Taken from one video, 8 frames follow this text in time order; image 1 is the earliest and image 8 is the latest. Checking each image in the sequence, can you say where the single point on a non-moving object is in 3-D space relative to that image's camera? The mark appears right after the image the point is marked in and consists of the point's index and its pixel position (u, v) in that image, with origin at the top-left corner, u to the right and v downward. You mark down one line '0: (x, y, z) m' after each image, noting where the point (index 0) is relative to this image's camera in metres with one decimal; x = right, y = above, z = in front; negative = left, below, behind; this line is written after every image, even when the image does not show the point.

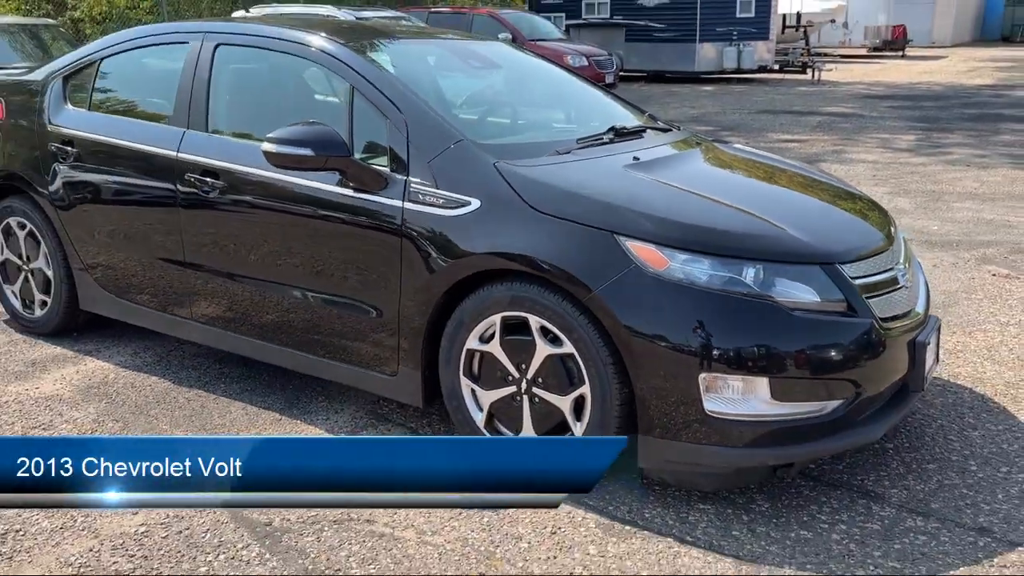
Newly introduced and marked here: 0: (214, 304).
0: (-1.4, -0.1, +4.1) m
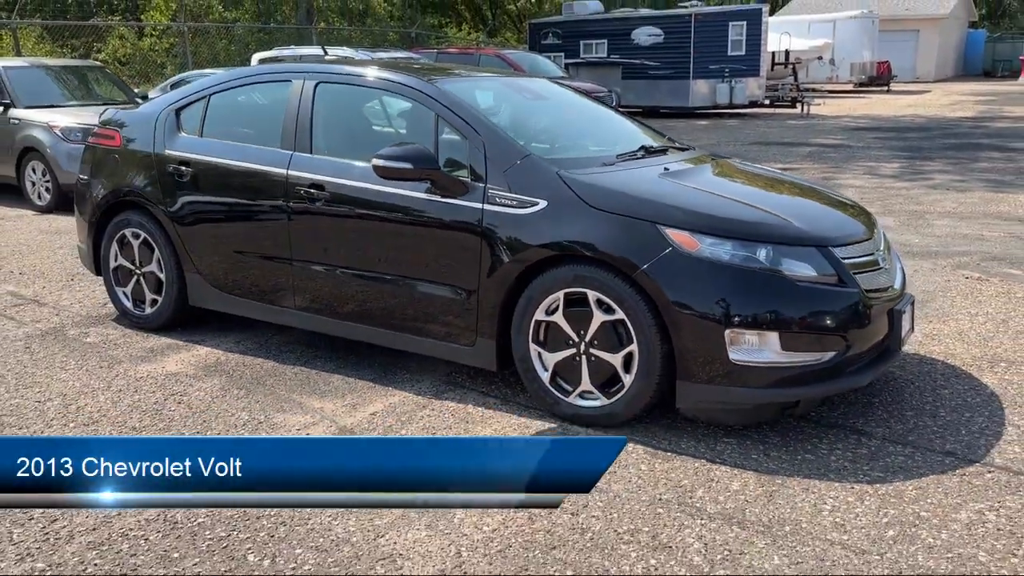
0: (-1.1, 0.0, +4.9) m
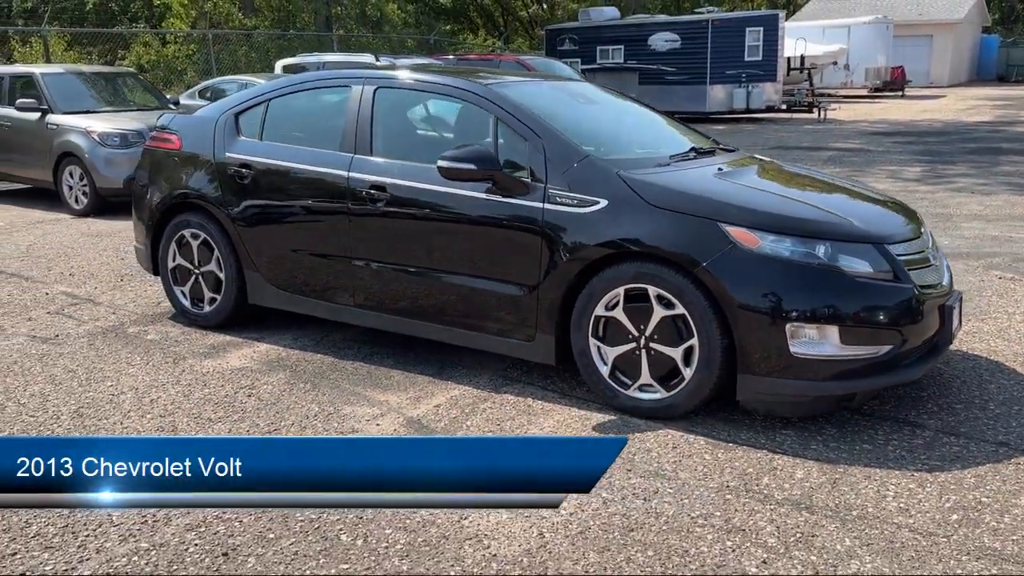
0: (-0.8, 0.0, +5.1) m
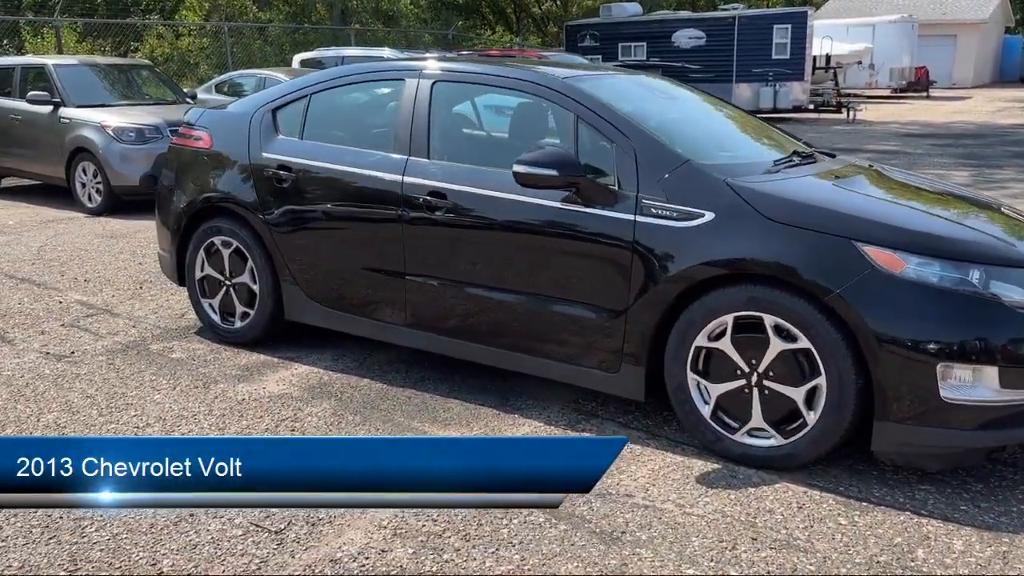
0: (-0.4, -0.1, +4.5) m
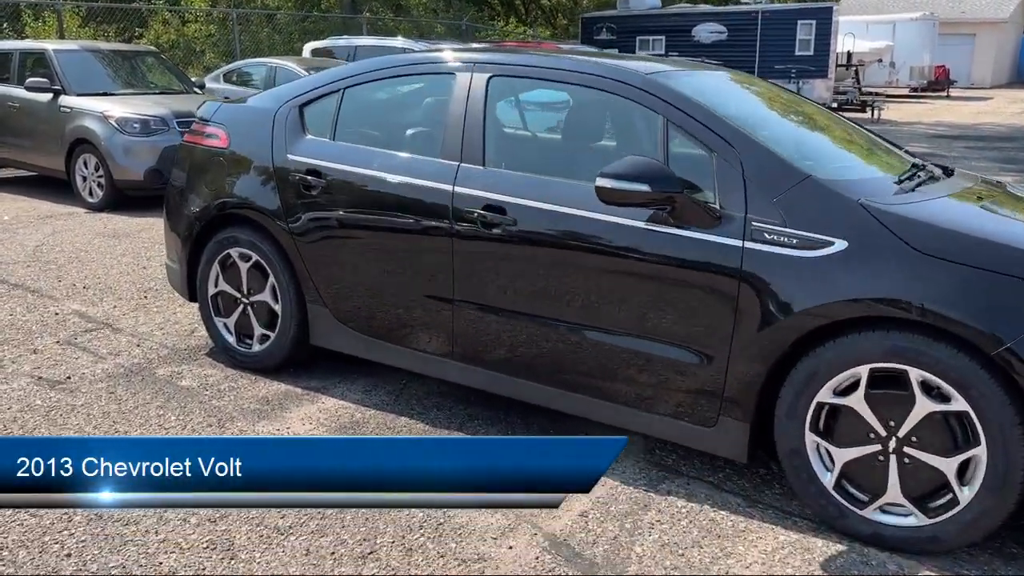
0: (-0.1, -0.3, +3.9) m
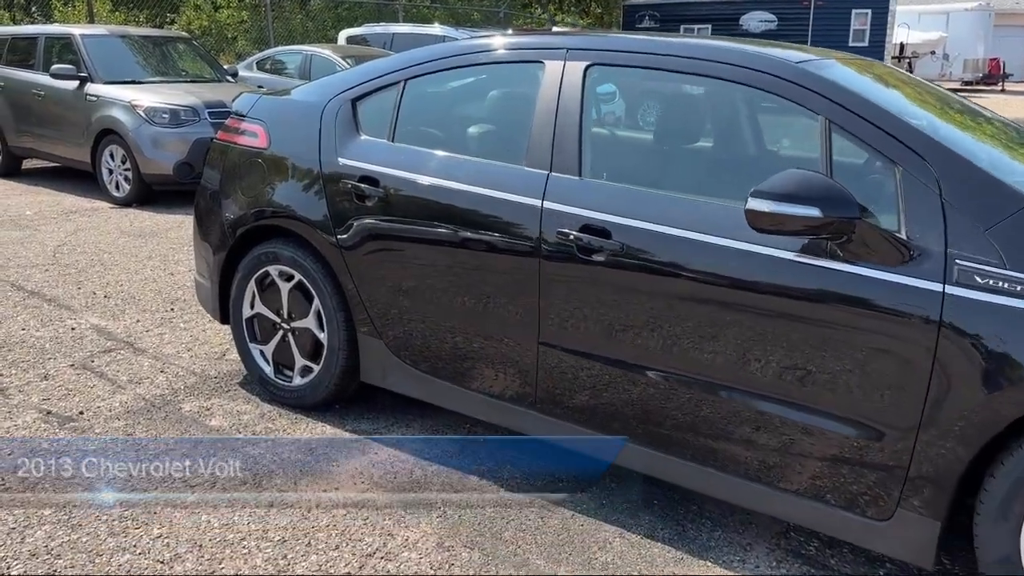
0: (+0.2, -0.4, +3.2) m
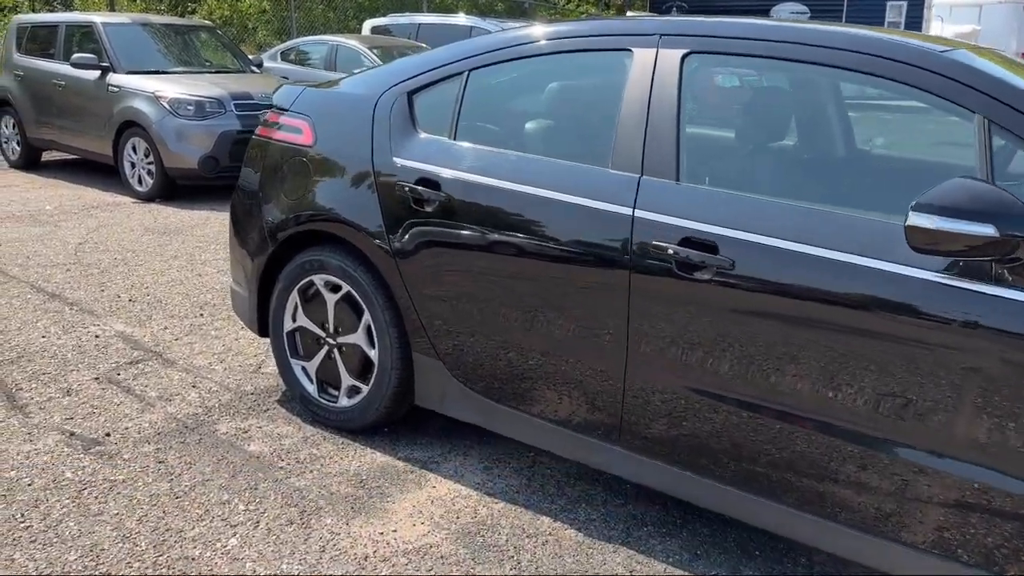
0: (+0.5, -0.5, +2.8) m
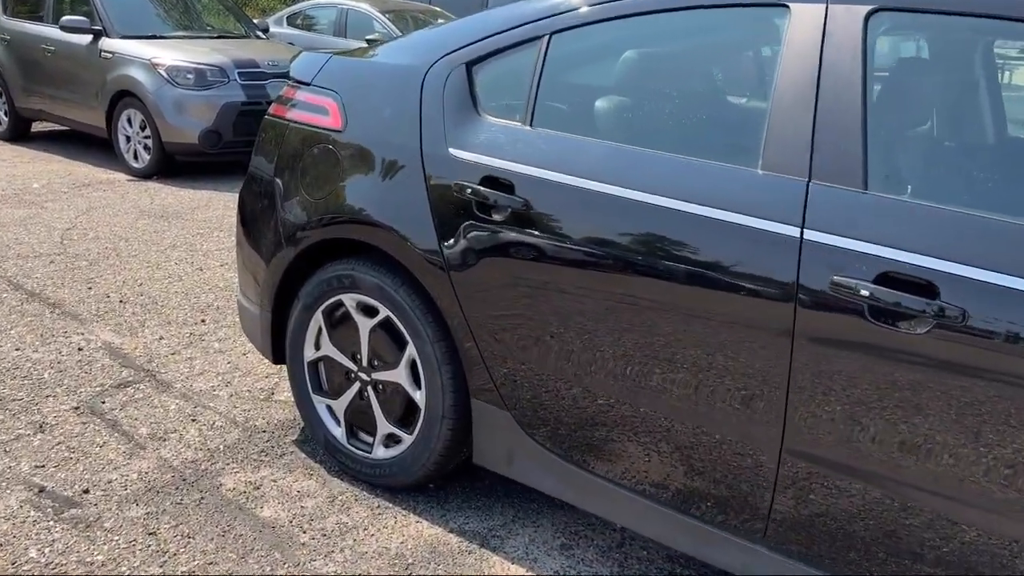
0: (+0.8, -0.6, +2.1) m
